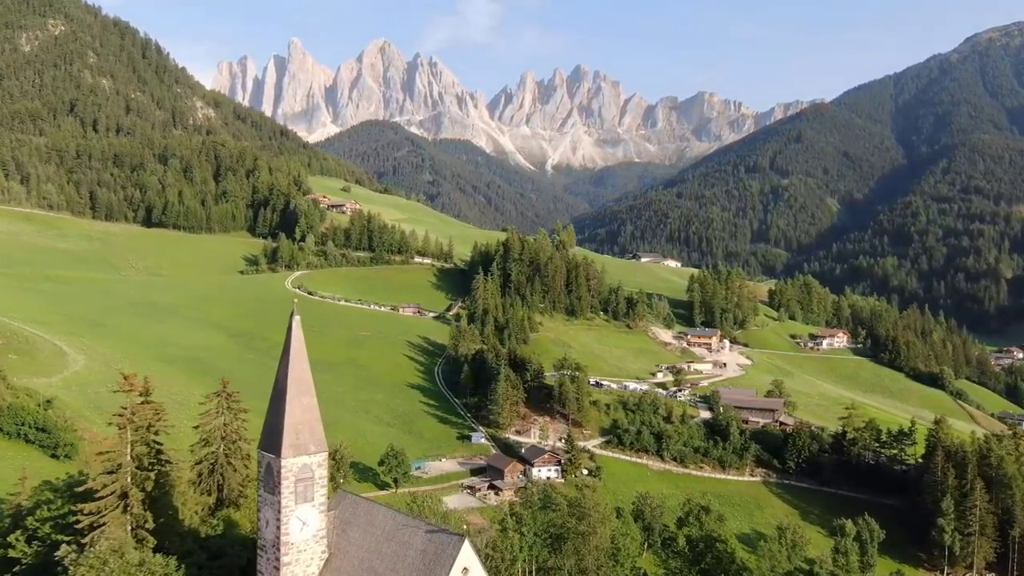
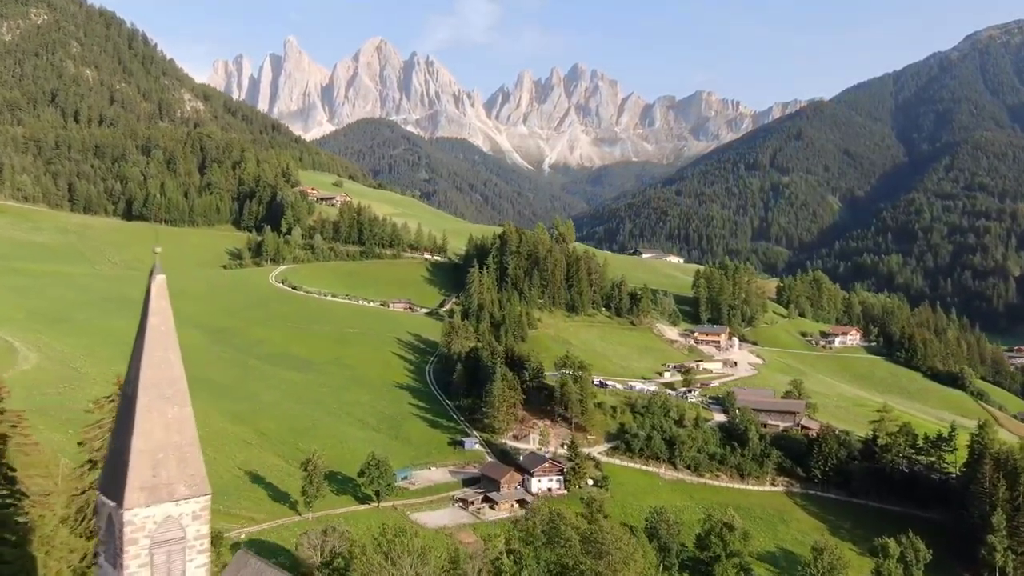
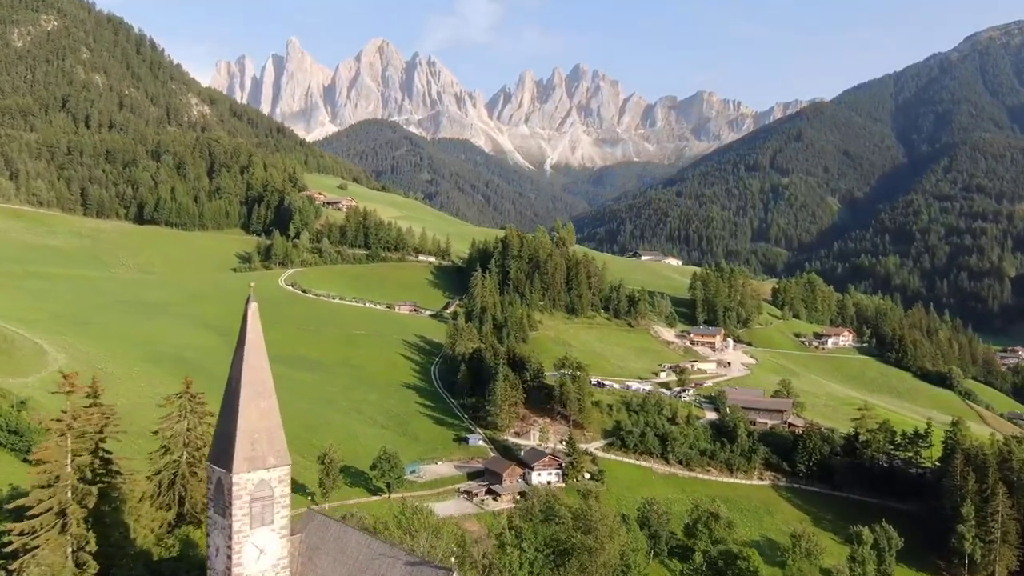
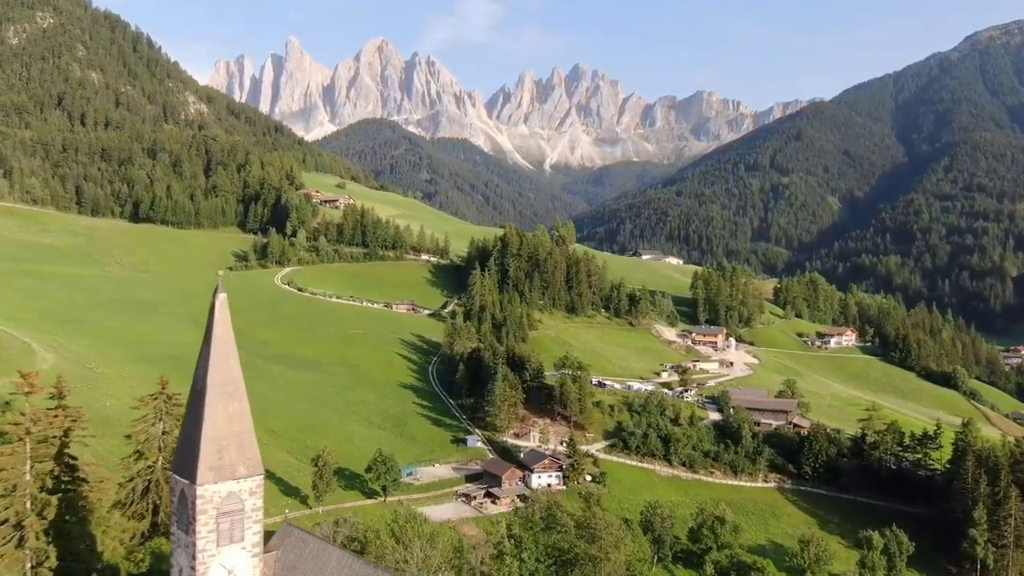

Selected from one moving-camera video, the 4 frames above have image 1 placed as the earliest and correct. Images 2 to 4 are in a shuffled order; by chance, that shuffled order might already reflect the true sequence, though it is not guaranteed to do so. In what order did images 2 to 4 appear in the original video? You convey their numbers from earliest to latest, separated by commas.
3, 4, 2
